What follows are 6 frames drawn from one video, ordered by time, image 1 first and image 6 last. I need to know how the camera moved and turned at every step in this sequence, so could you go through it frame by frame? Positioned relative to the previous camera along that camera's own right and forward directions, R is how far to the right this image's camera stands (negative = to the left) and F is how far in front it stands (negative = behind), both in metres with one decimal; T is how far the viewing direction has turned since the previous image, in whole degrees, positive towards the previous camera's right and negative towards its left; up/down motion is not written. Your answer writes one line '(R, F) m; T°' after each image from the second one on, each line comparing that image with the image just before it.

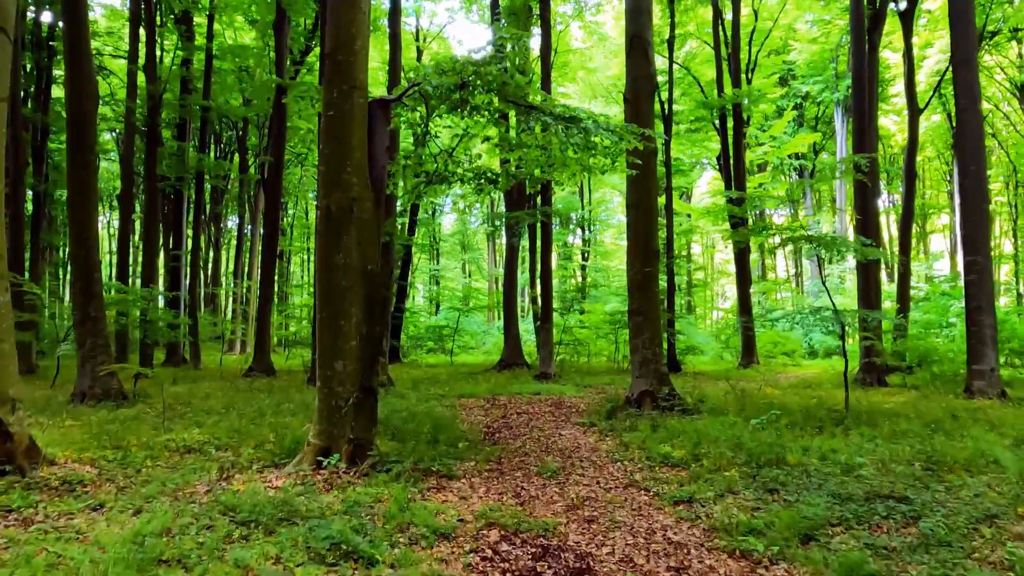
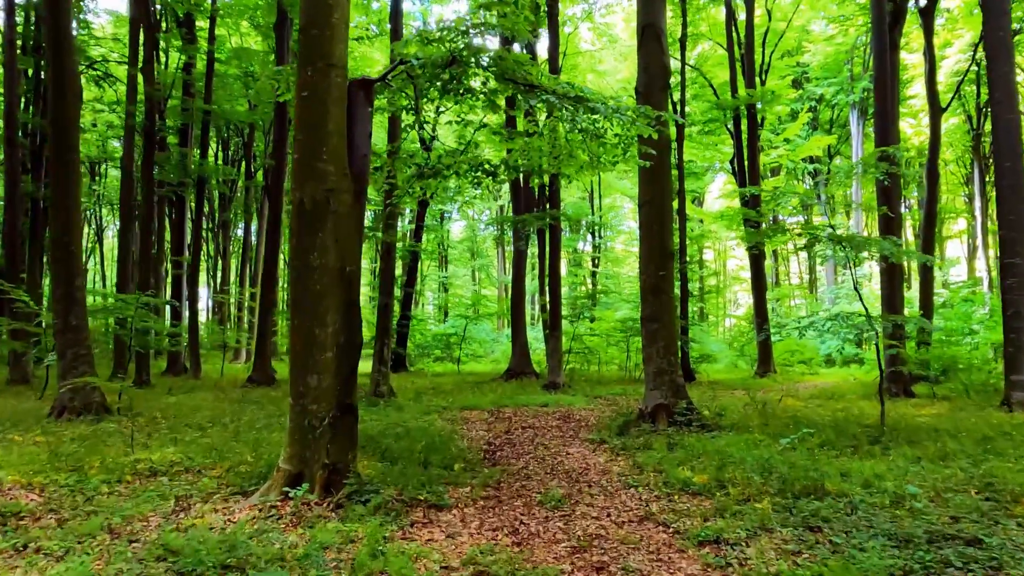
(+0.1, +0.5) m; -1°
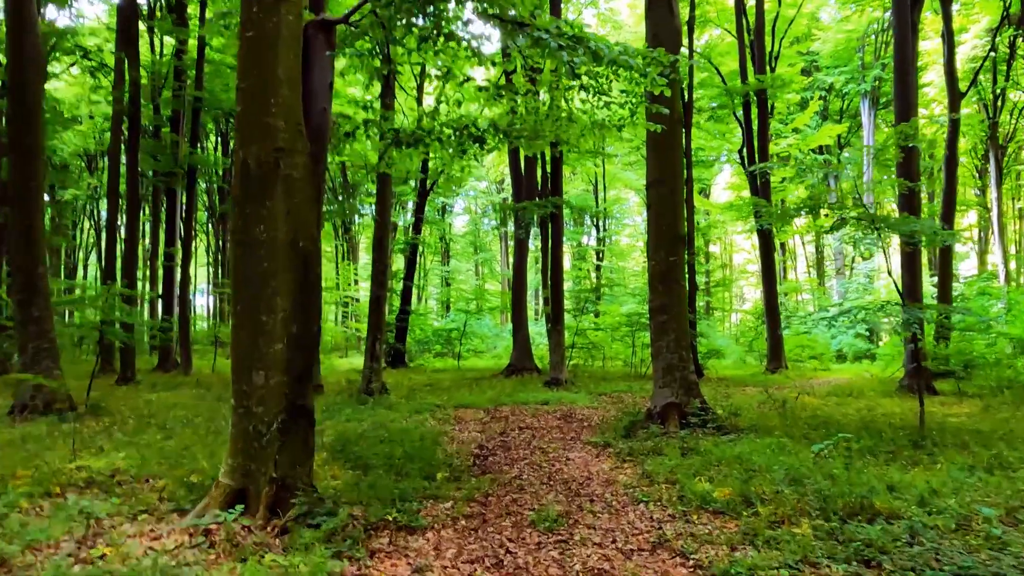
(+0.1, +0.7) m; 0°
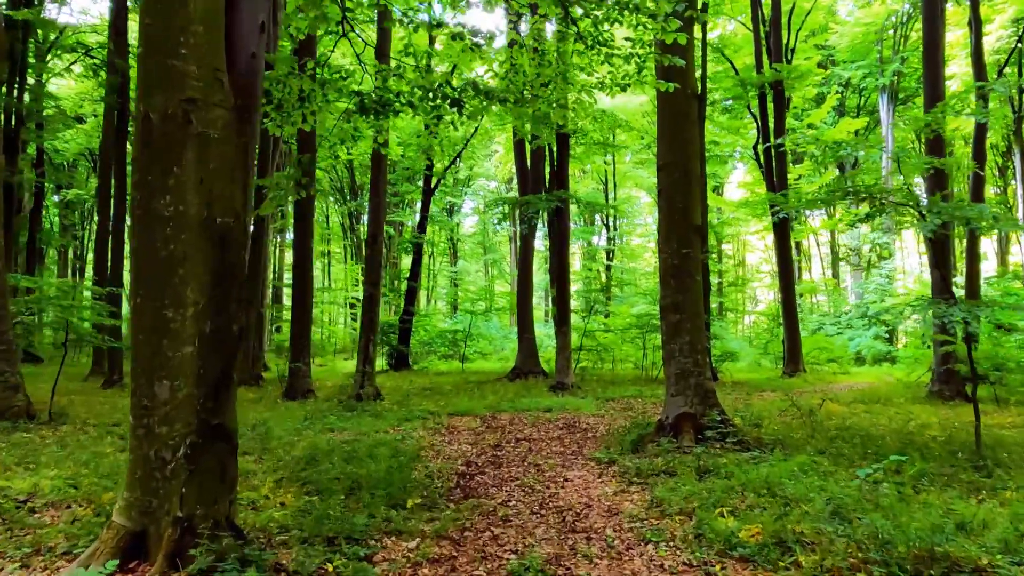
(+0.2, +0.7) m; -1°
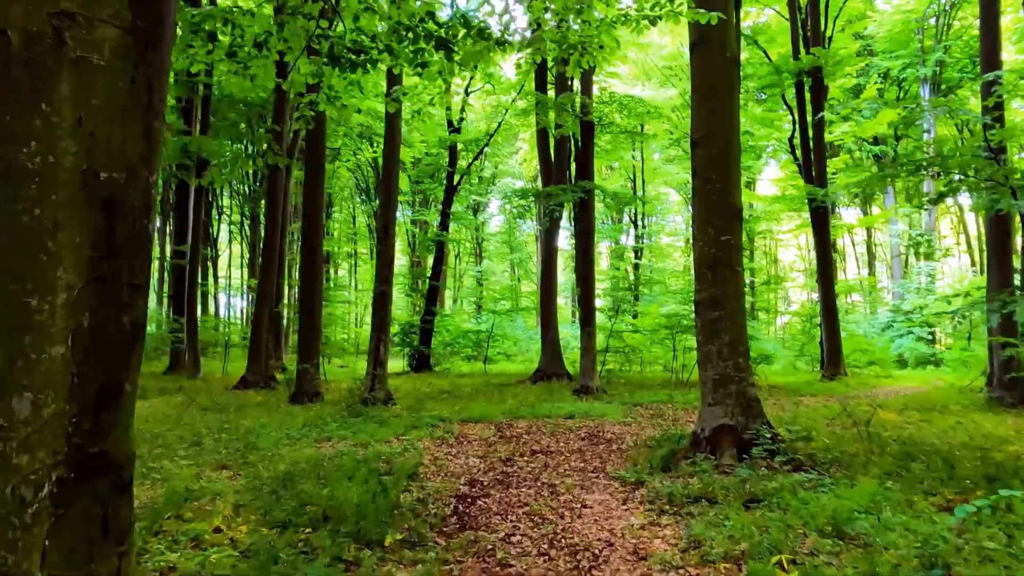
(+0.1, +0.7) m; -3°
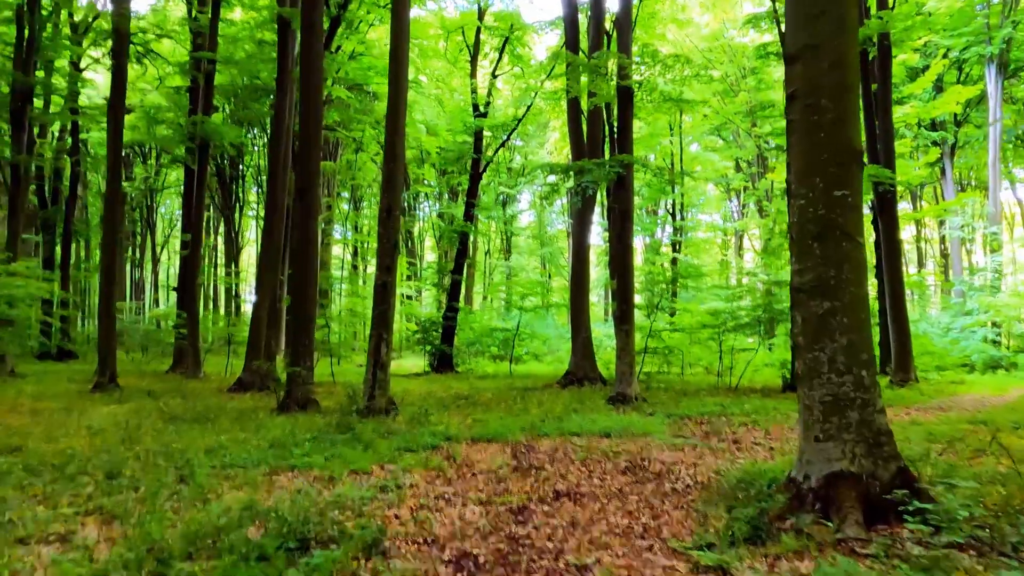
(+0.1, +1.6) m; -3°
